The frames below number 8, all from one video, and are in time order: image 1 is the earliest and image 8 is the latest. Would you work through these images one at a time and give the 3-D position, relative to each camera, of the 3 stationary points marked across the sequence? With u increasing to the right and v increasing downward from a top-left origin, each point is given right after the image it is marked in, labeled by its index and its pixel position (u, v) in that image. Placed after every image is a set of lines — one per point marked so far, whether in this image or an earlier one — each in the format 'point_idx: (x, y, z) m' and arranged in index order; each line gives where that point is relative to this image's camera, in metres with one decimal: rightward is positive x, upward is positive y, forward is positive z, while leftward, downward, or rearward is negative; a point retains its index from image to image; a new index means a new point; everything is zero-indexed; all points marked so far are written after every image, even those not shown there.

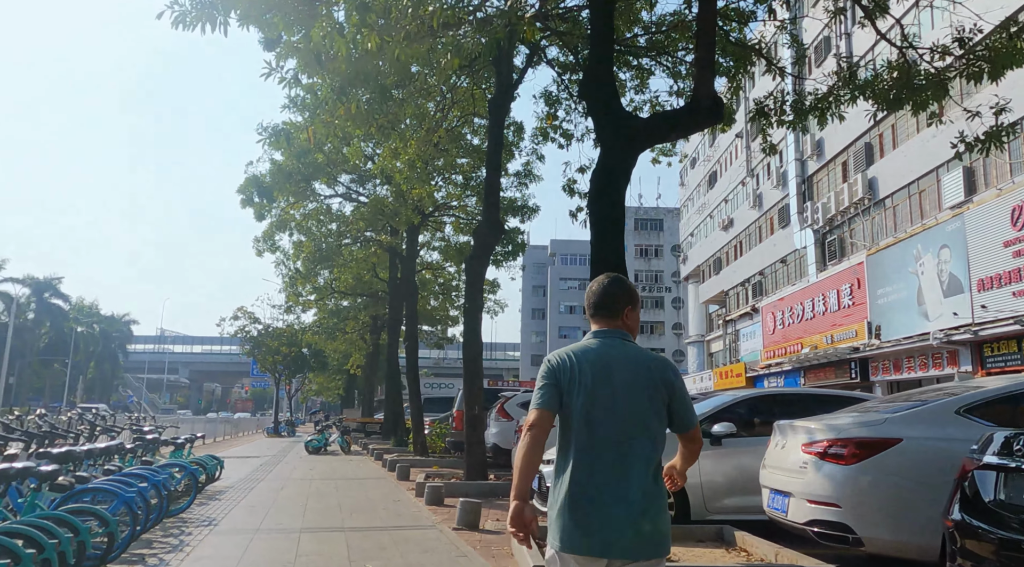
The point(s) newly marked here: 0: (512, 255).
0: (0.0, +0.6, +16.9) m
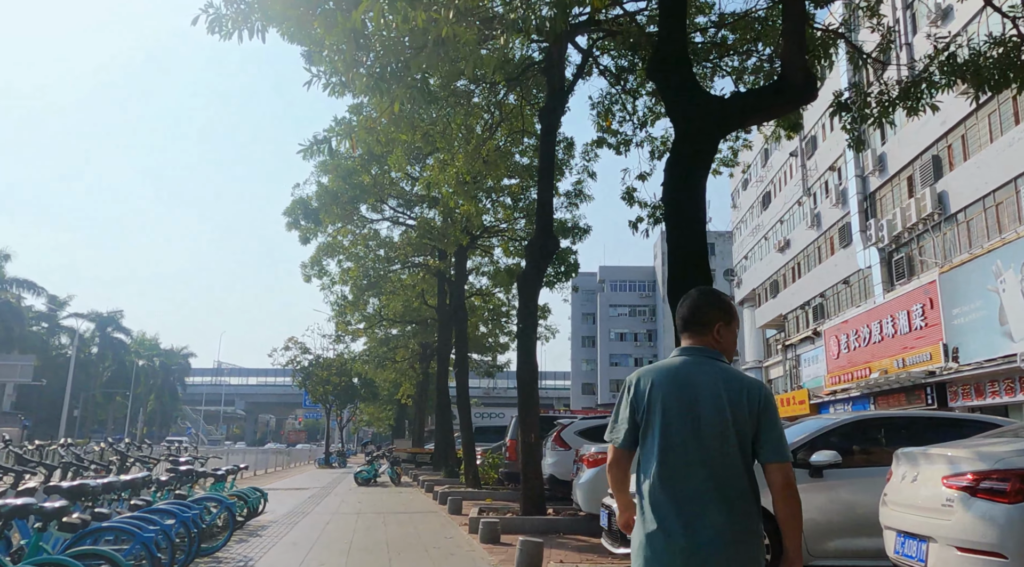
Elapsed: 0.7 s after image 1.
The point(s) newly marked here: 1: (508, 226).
0: (+1.1, +0.2, +16.2) m
1: (-0.1, +1.4, +19.7) m
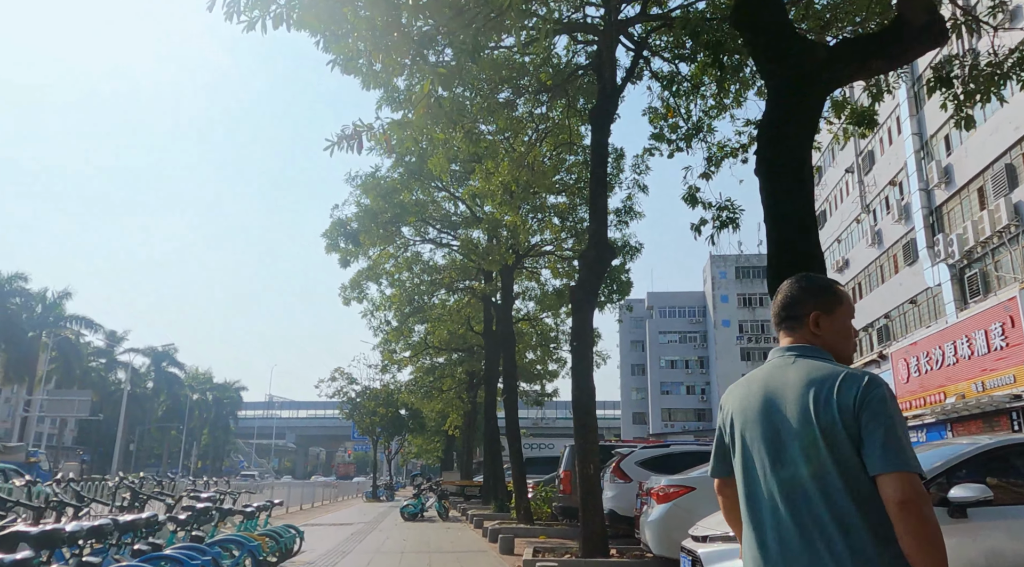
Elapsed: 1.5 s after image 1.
0: (+2.1, -0.2, +15.3) m
1: (+1.0, +0.8, +18.9) m
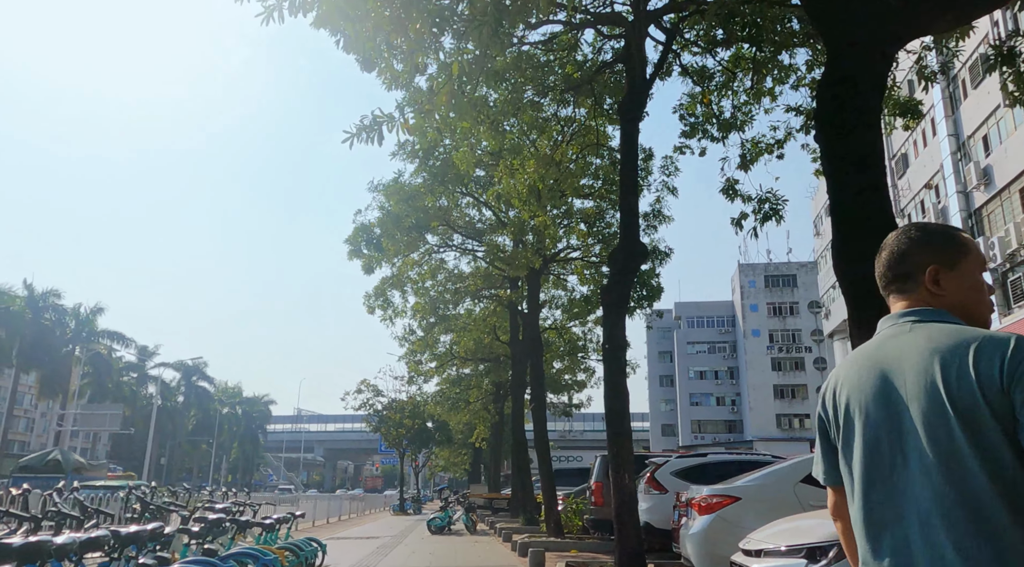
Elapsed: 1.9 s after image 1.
0: (+2.6, -0.3, +14.8) m
1: (+1.7, +0.7, +18.5) m
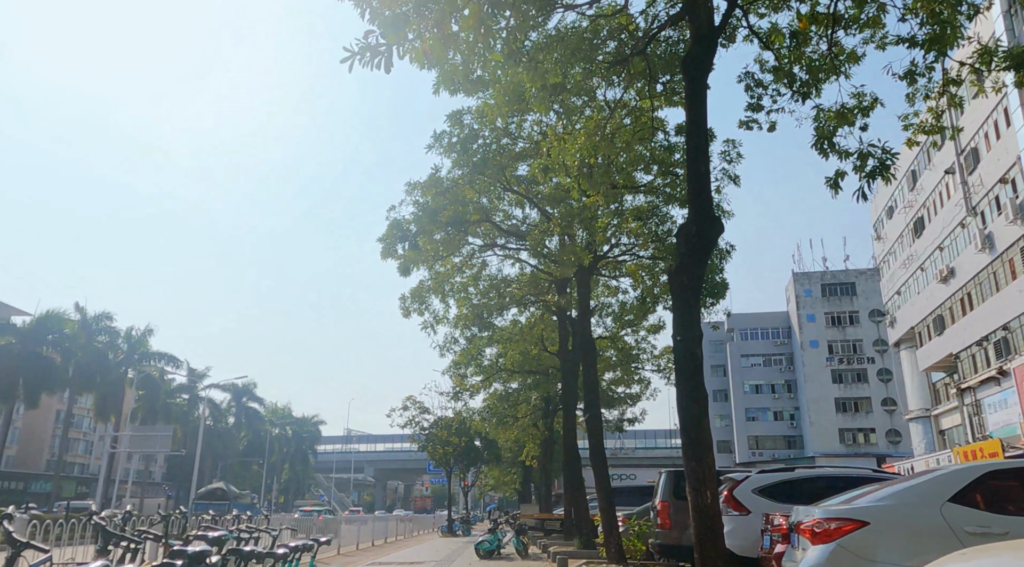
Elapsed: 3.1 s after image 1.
0: (+3.5, -0.3, +13.4) m
1: (+2.7, +0.6, +17.1) m
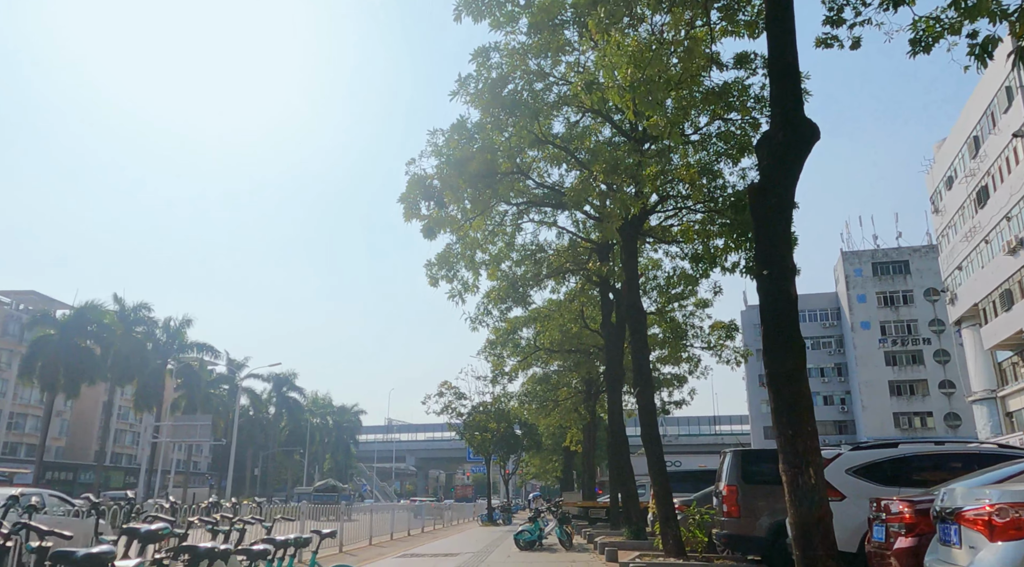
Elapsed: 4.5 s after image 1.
0: (+4.0, +0.4, +11.8) m
1: (+3.5, +1.3, +15.5) m
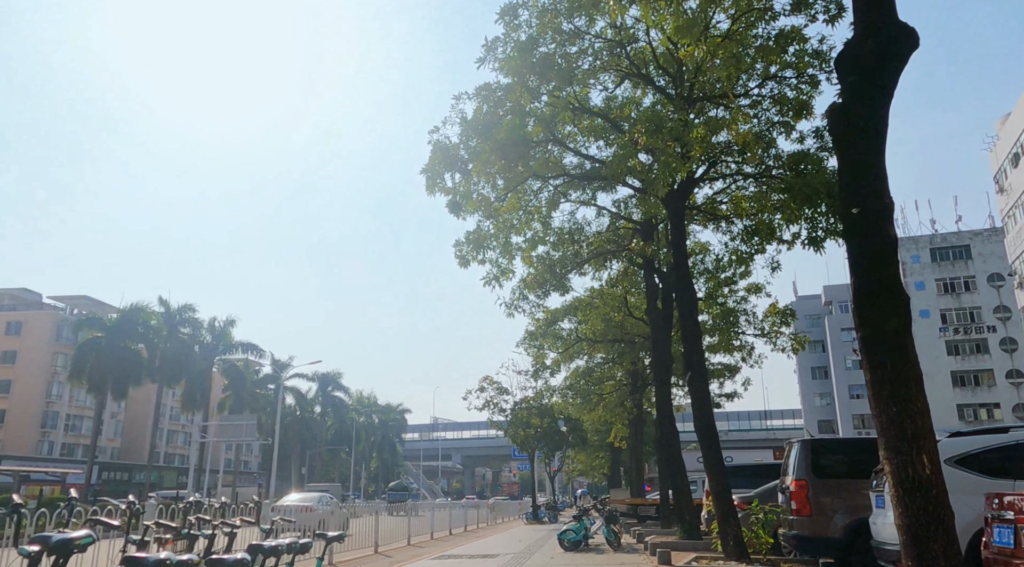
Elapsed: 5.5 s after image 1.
0: (+4.5, +0.8, +10.6) m
1: (+4.1, +1.7, +14.3) m
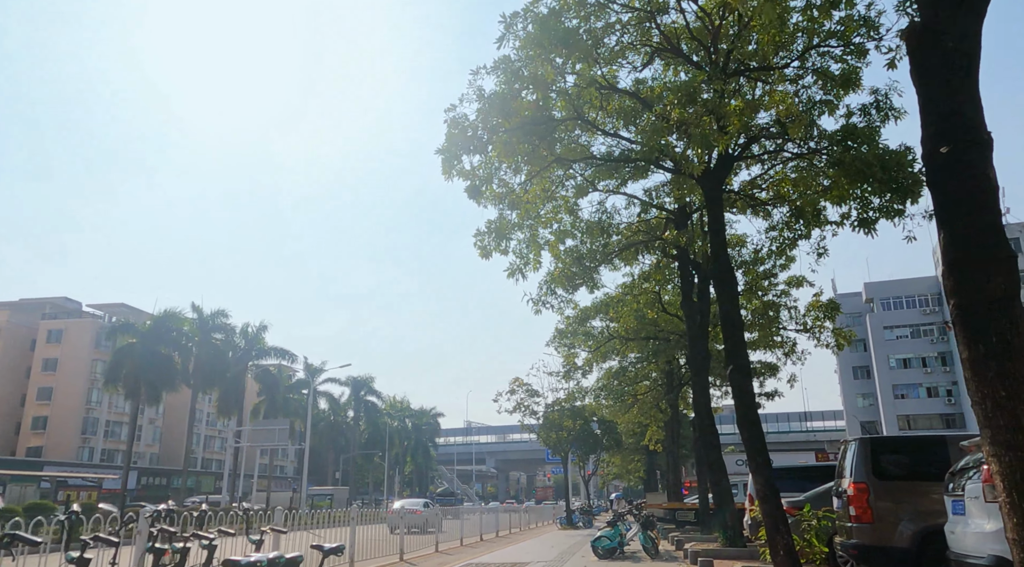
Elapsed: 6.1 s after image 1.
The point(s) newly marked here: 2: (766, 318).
0: (+4.8, +1.0, +9.6) m
1: (+4.6, +1.9, +13.4) m
2: (+6.4, -0.8, +19.5) m
